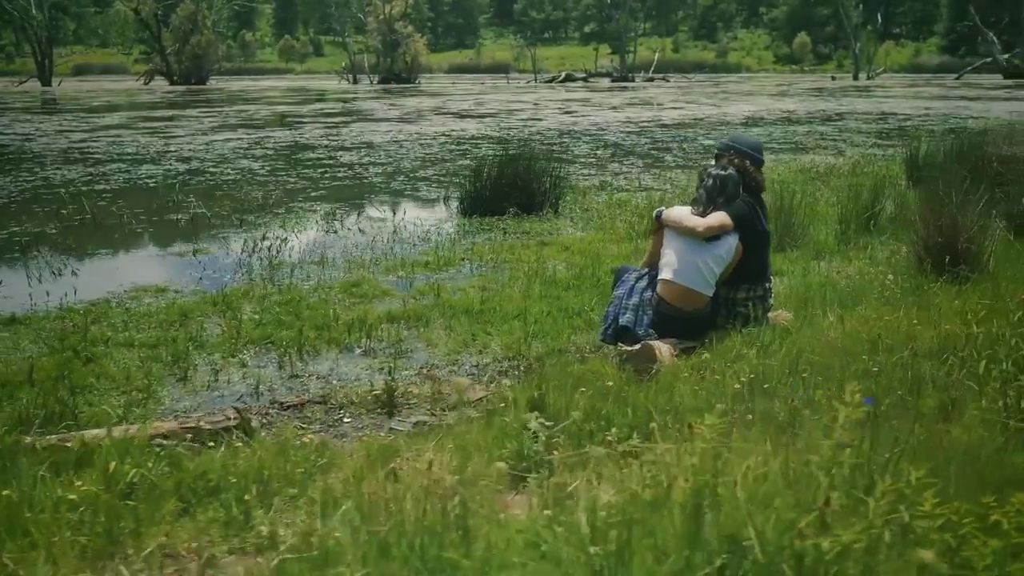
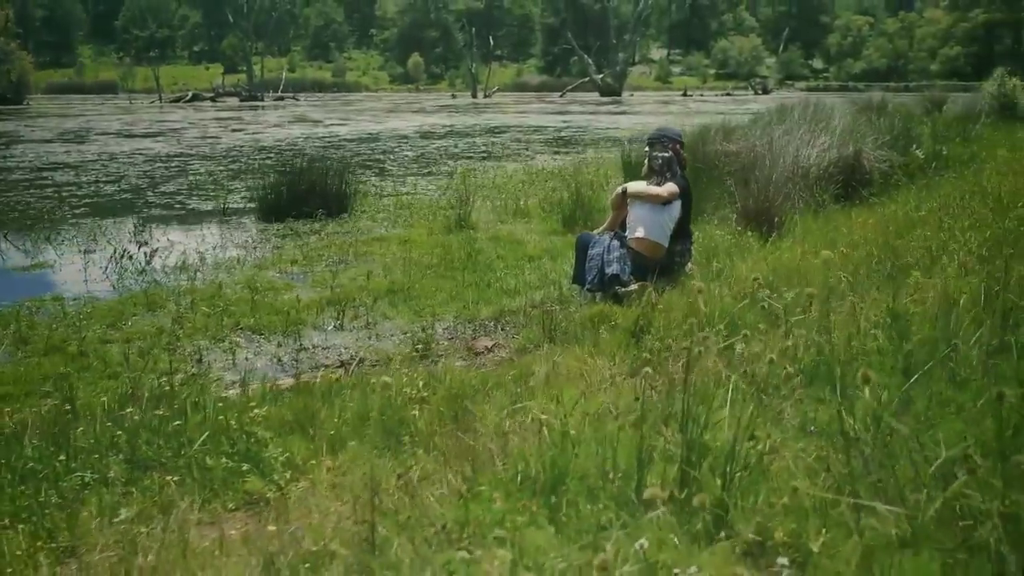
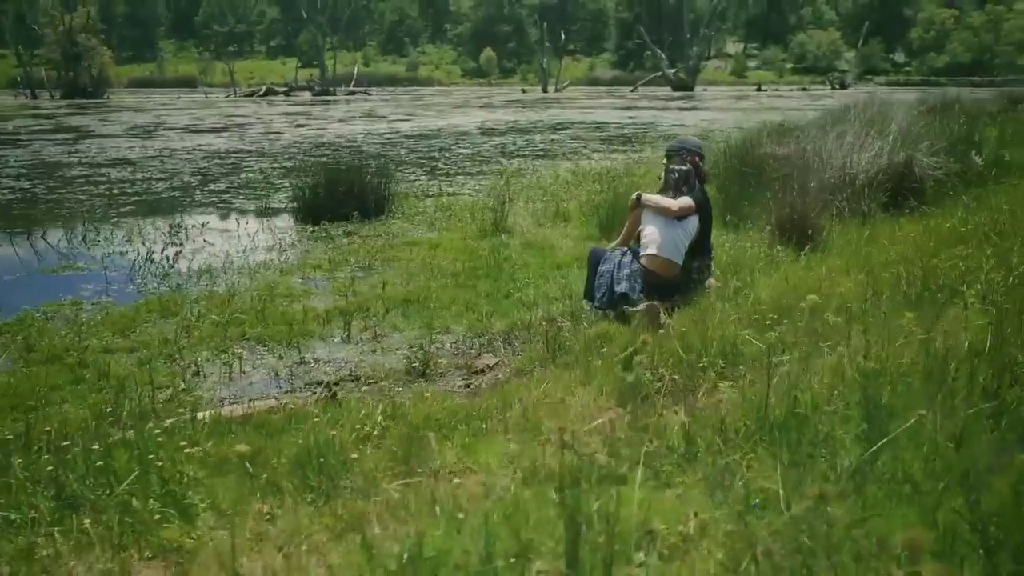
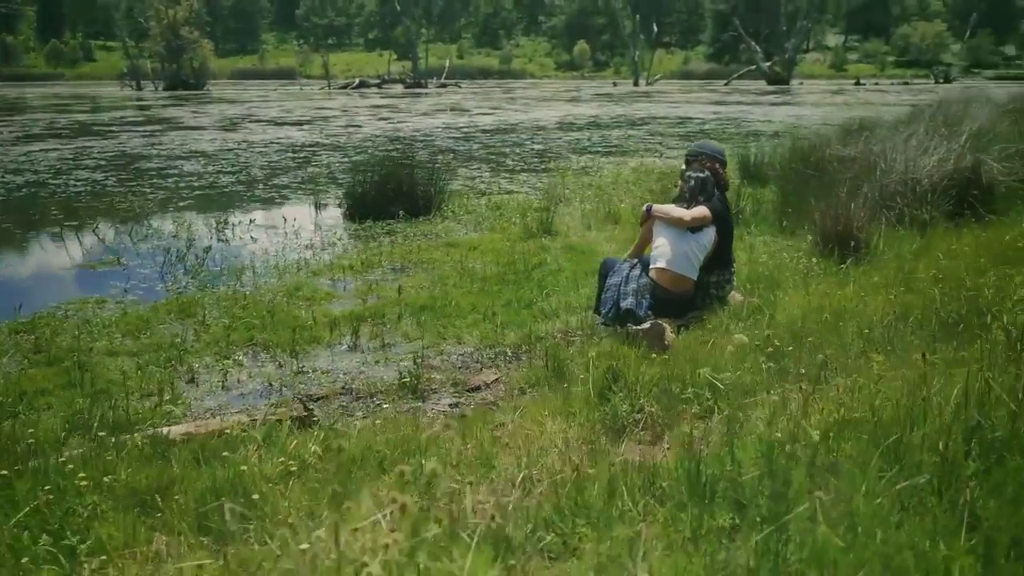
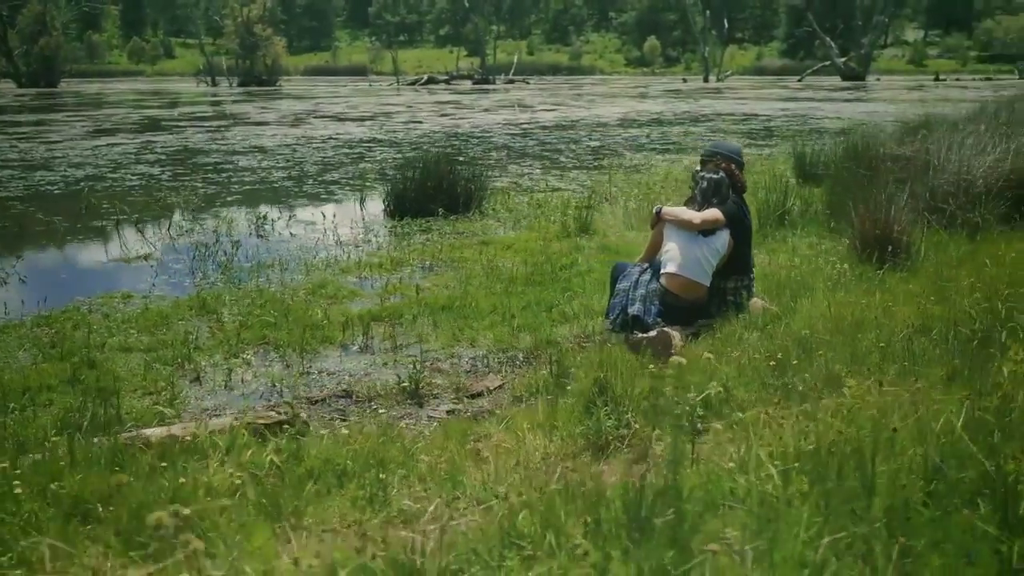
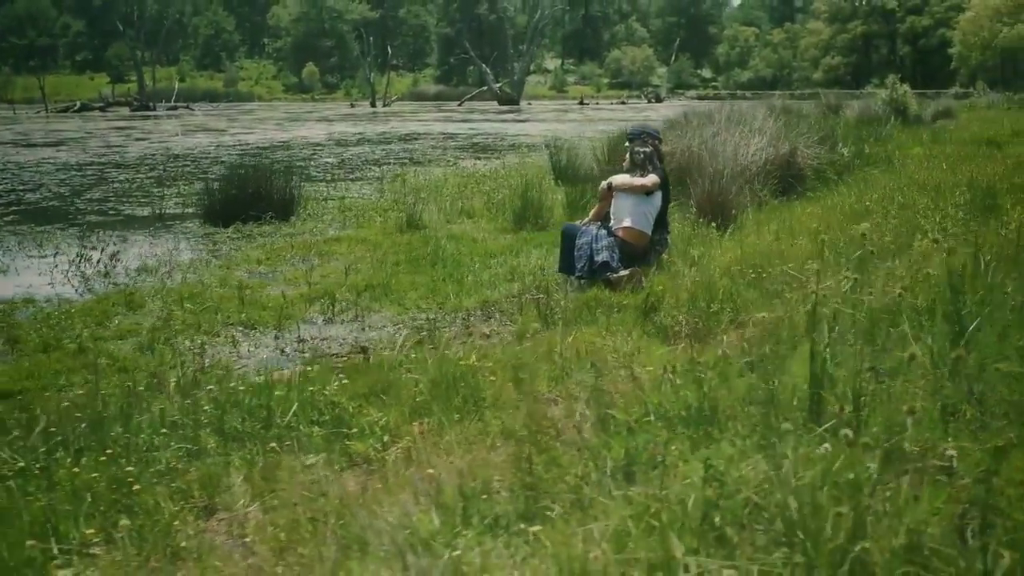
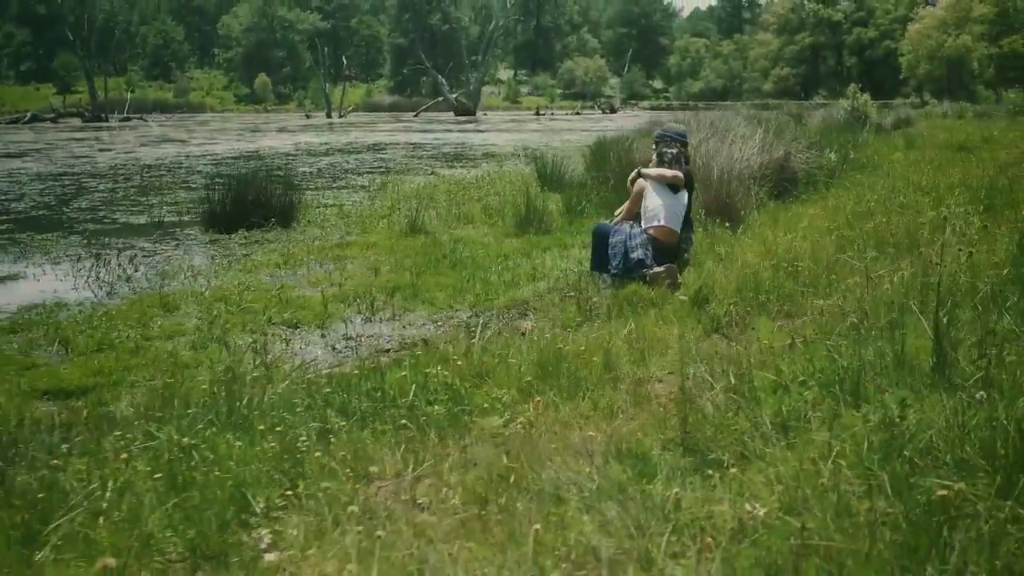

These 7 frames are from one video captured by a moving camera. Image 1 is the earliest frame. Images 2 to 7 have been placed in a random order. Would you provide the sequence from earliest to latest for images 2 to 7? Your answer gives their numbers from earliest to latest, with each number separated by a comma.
5, 4, 3, 2, 6, 7
